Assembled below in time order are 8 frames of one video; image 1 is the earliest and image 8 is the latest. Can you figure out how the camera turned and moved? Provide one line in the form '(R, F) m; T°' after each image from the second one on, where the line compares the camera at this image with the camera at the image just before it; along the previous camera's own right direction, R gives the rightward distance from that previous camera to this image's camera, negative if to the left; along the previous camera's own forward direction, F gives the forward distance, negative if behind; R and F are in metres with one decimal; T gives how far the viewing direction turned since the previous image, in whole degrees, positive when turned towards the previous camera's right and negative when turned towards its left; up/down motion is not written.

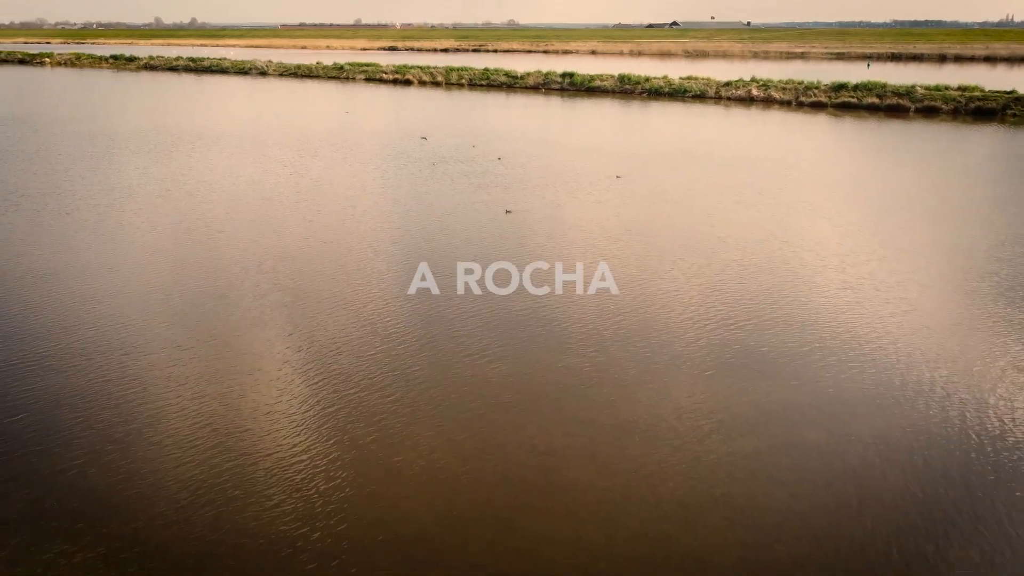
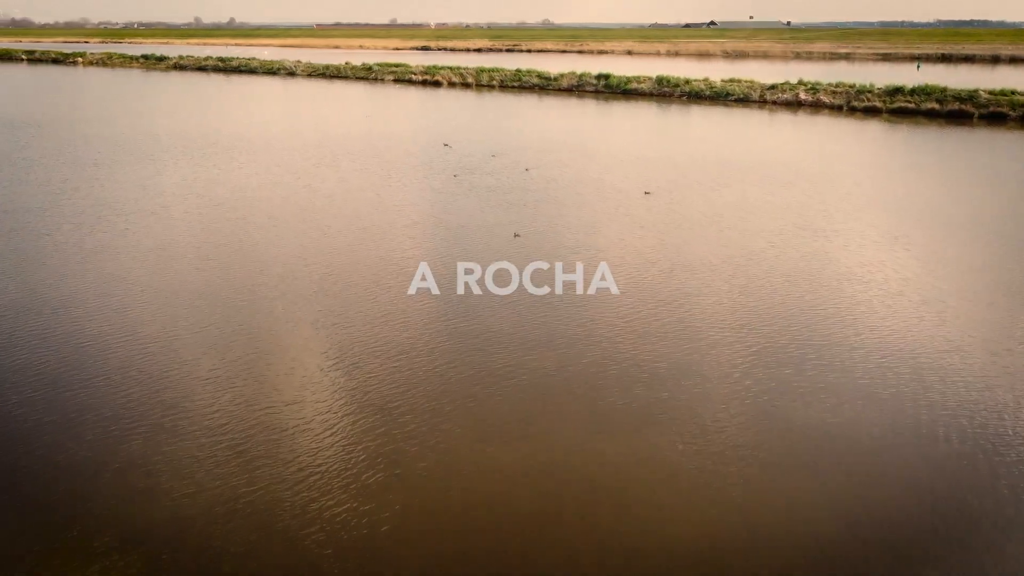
(0.0, +1.3) m; -2°
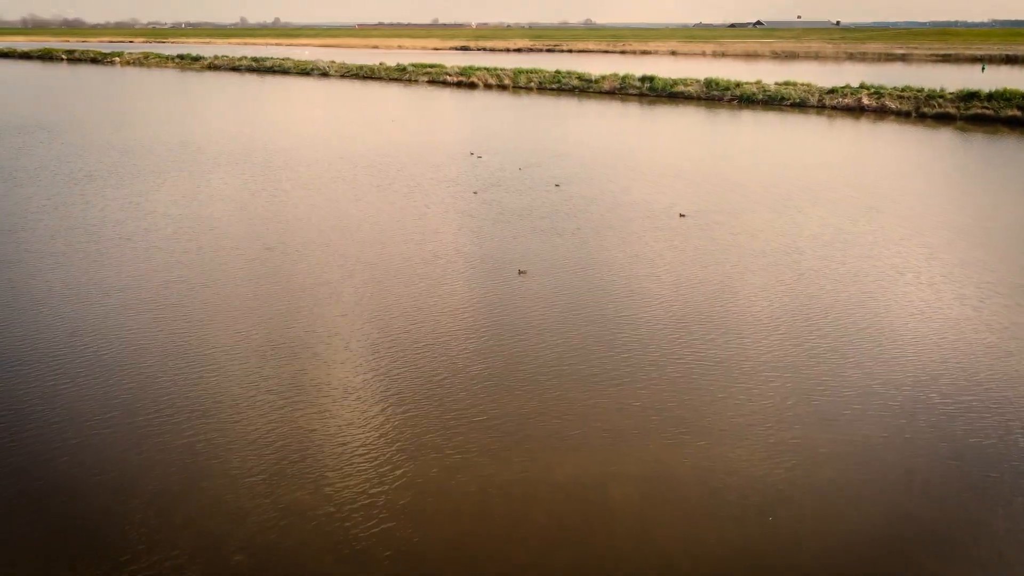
(0.0, +1.6) m; -3°
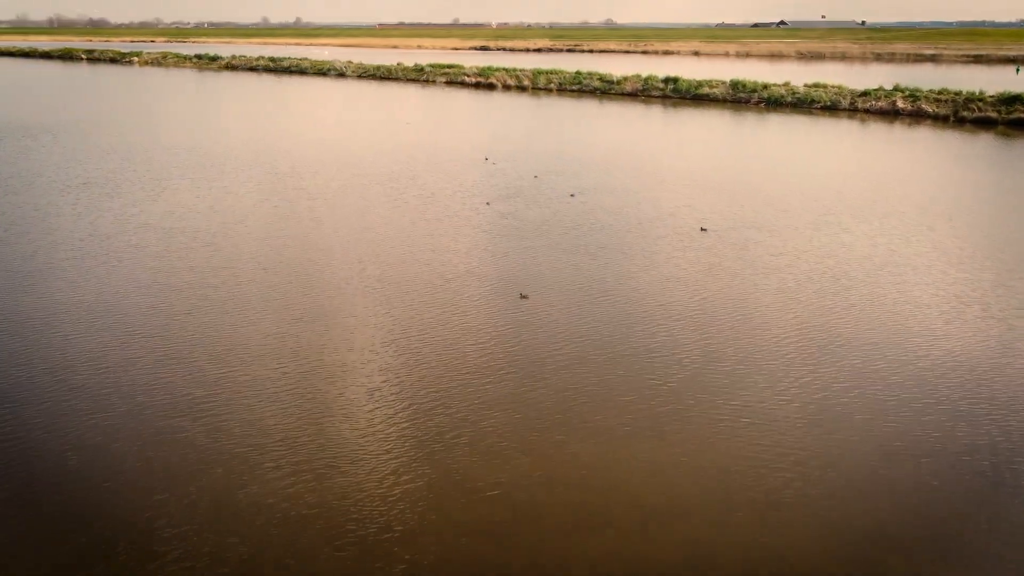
(0.0, +0.8) m; -1°
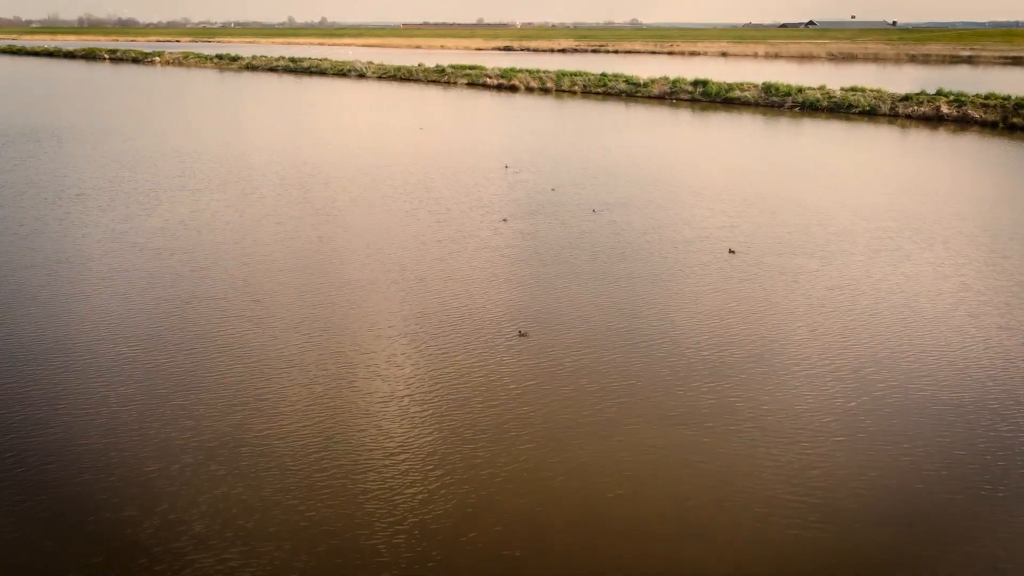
(0.0, +0.9) m; -2°
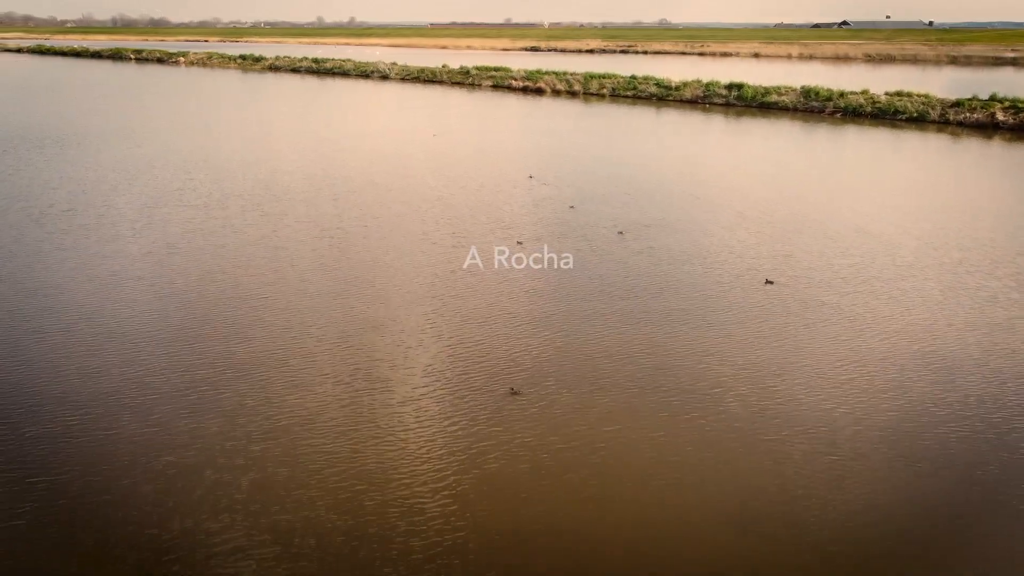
(0.0, +1.1) m; -2°
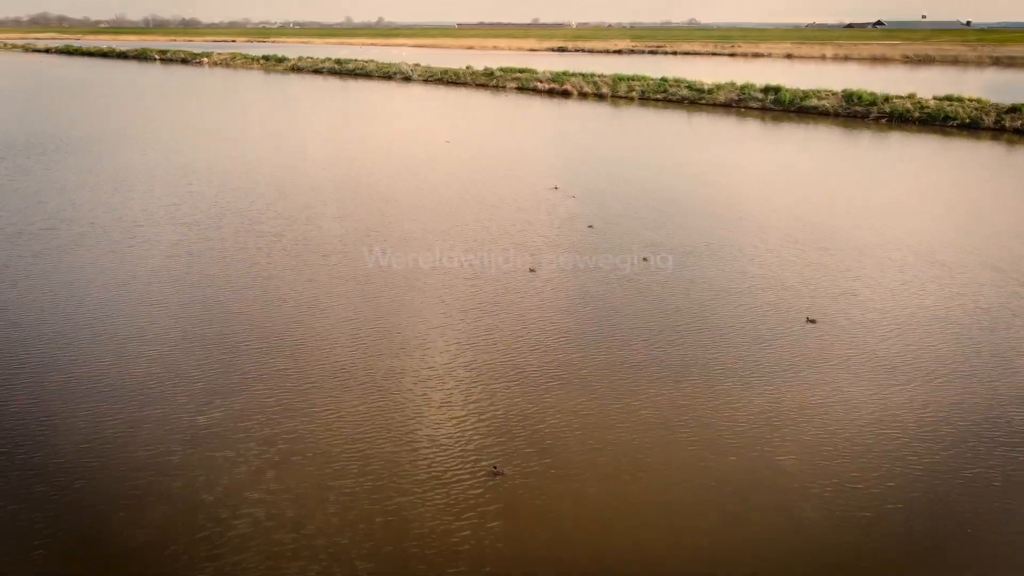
(0.0, +1.1) m; -2°
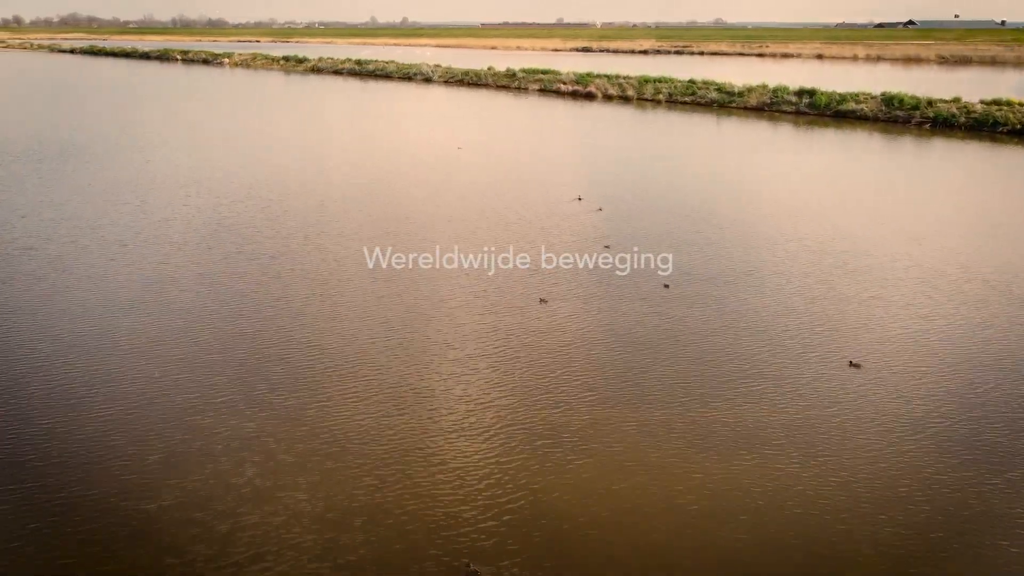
(0.0, +1.0) m; -2°
